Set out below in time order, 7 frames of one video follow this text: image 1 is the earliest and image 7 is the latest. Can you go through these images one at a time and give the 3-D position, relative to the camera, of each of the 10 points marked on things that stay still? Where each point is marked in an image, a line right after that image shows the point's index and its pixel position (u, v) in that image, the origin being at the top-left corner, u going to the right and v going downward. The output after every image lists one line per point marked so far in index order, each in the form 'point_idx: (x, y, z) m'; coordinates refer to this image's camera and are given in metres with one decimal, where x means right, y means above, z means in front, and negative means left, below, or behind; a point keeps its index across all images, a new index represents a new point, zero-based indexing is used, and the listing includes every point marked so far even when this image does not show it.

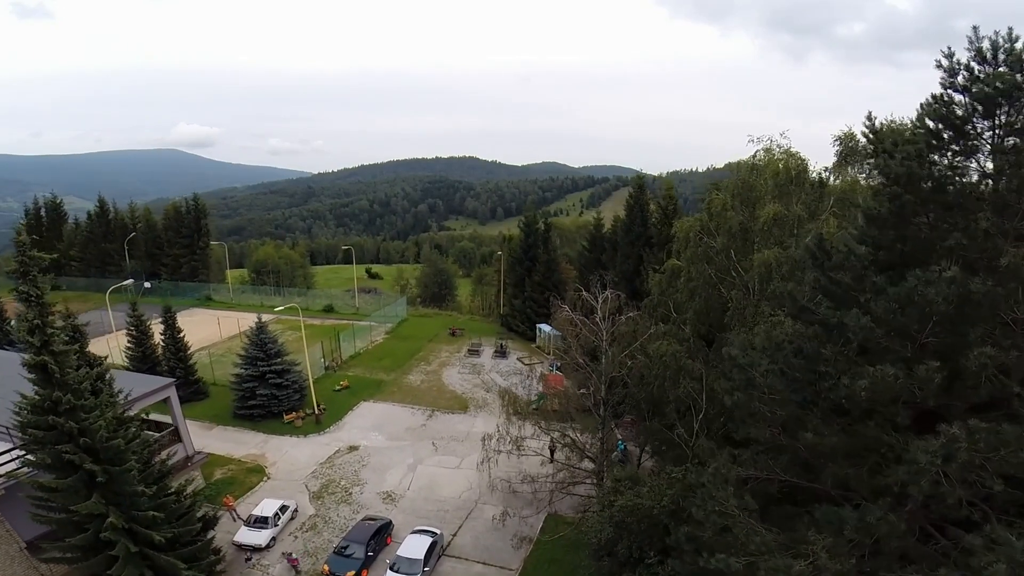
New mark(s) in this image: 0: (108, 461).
0: (-10.0, -4.3, +13.5) m
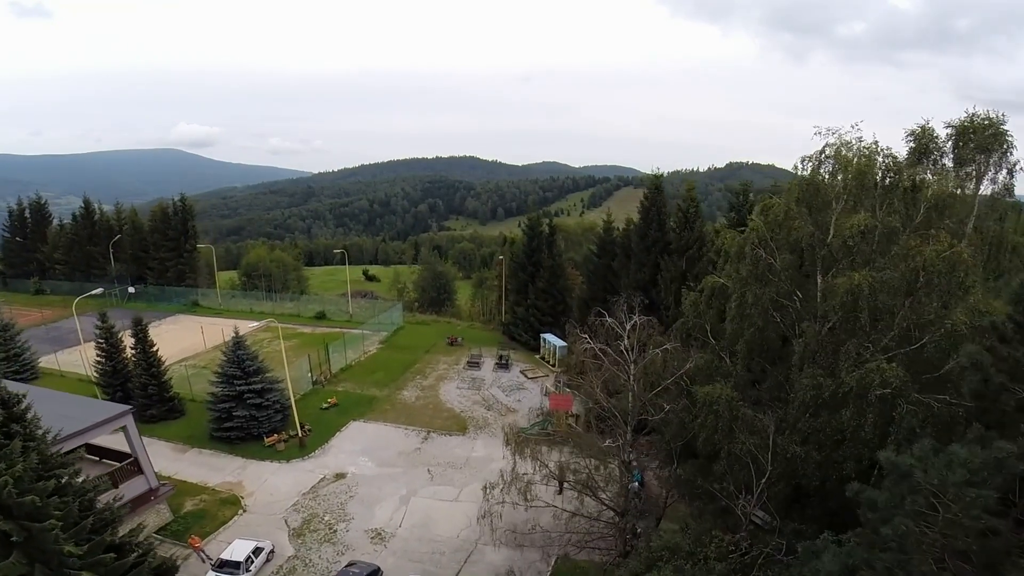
0: (-9.9, -4.7, +11.1) m
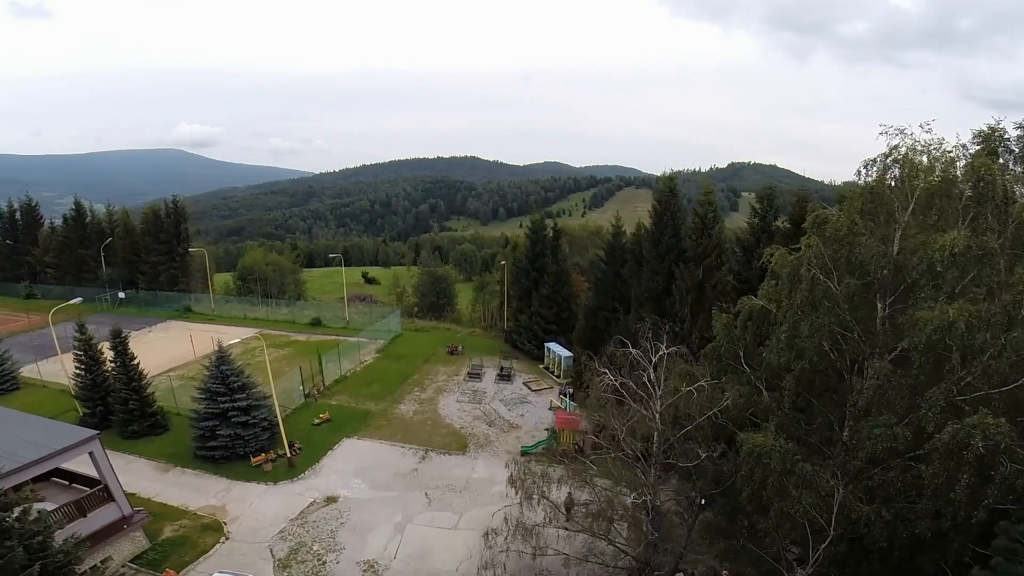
0: (-9.8, -5.1, +9.6) m
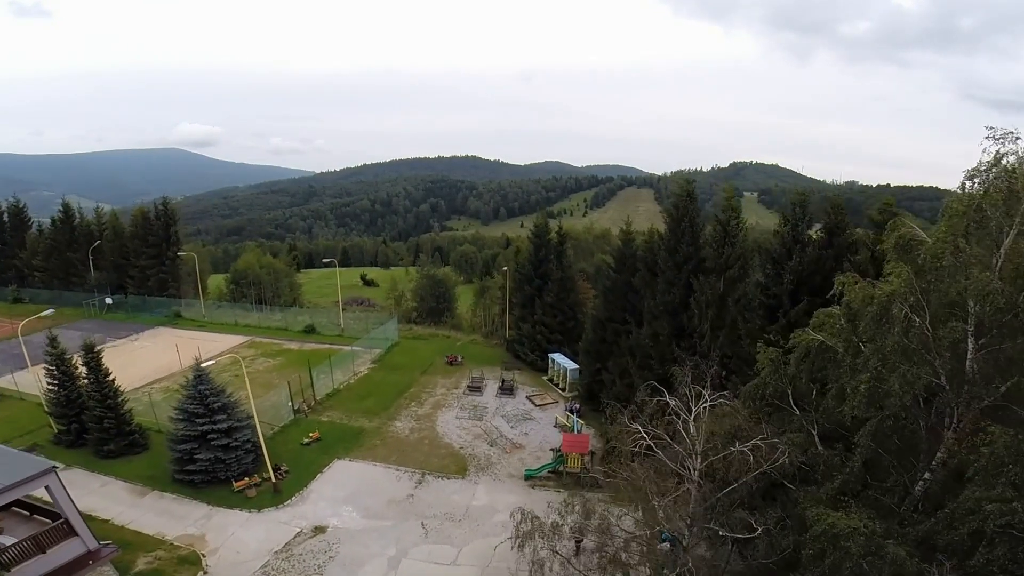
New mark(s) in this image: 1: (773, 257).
0: (-9.7, -5.6, +7.9) m
1: (+8.3, +0.9, +17.2) m
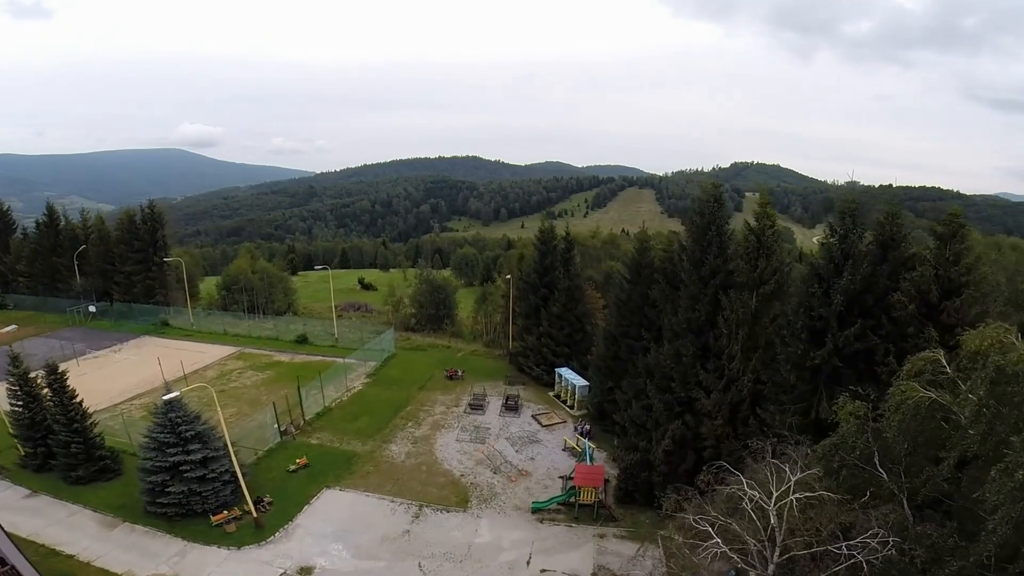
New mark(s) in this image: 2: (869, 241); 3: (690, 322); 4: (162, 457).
0: (-9.5, -6.1, +5.9) m
1: (+8.5, +0.4, +15.1) m
2: (+9.5, +1.2, +14.5) m
3: (+6.0, -1.2, +18.2) m
4: (-12.3, -5.9, +19.3) m
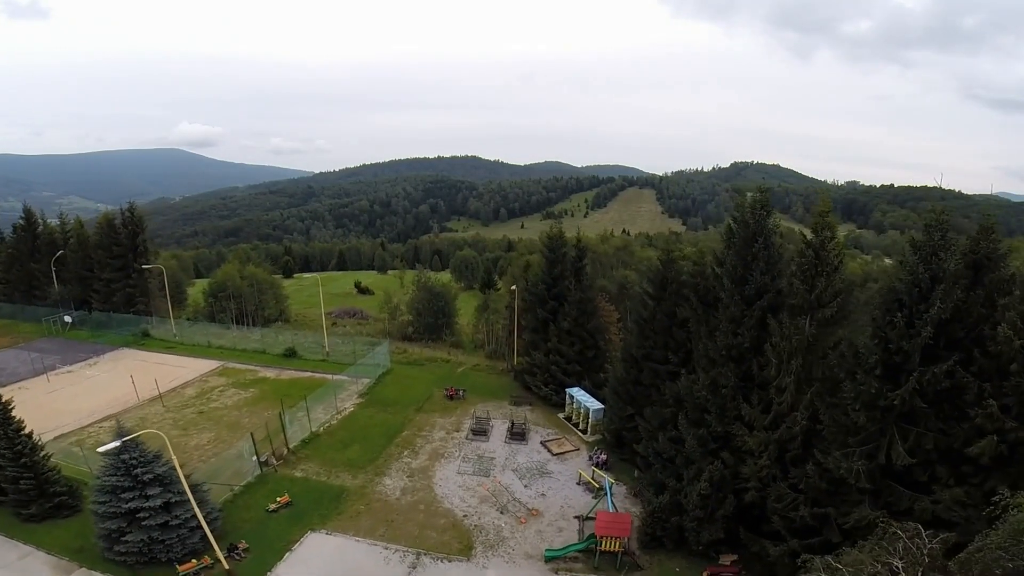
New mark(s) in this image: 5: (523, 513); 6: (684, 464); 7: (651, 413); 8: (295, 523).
0: (-9.2, -6.7, +3.3) m
1: (+8.9, -0.2, +12.6) m
2: (+9.8, +0.6, +12.0) m
3: (+6.3, -1.8, +15.7) m
4: (-12.0, -6.5, +16.8) m
5: (+0.4, -8.2, +19.8) m
6: (+5.6, -5.7, +17.8) m
7: (+5.0, -4.5, +19.4) m
8: (-7.8, -8.4, +19.4) m
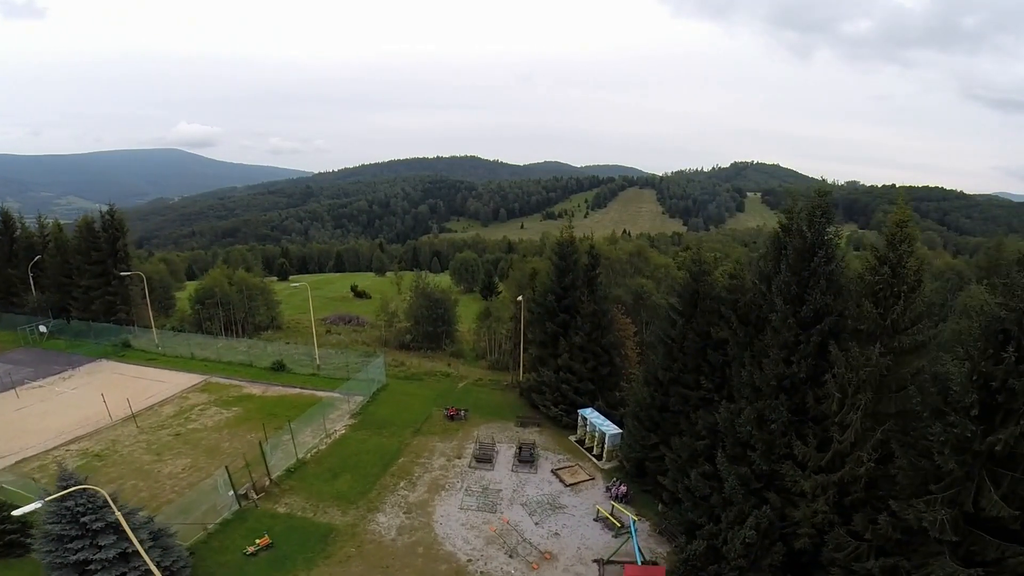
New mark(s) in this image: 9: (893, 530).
0: (-8.8, -7.2, +1.0) m
1: (+9.2, -0.7, +10.3) m
2: (+10.1, +0.2, +9.7) m
3: (+6.7, -2.3, +13.4) m
4: (-11.6, -7.0, +14.4) m
5: (+0.7, -8.7, +17.5) m
6: (+5.9, -6.2, +15.4) m
7: (+5.3, -4.9, +17.1) m
8: (-7.4, -8.9, +17.0) m
9: (+8.9, -5.7, +12.7) m
